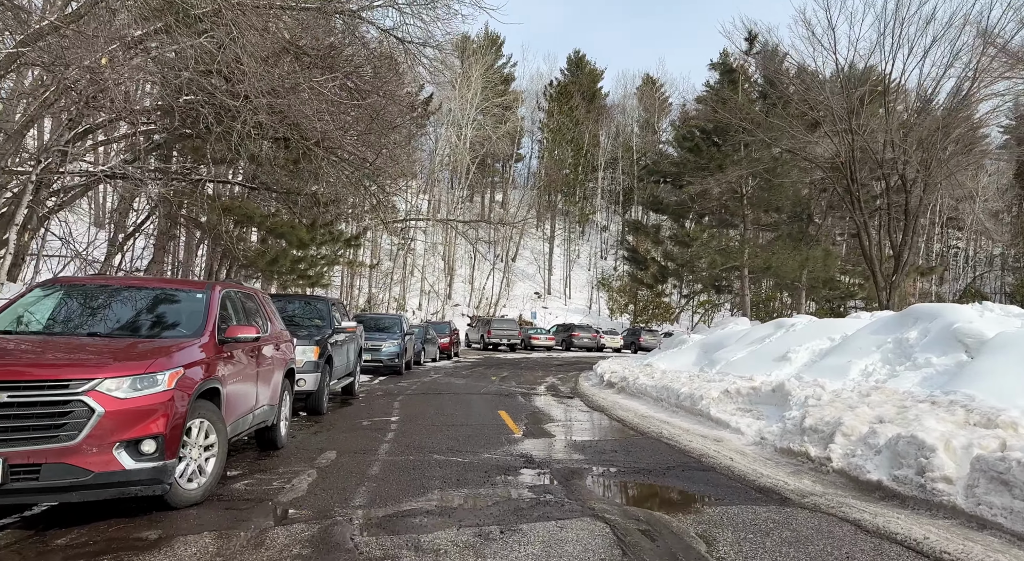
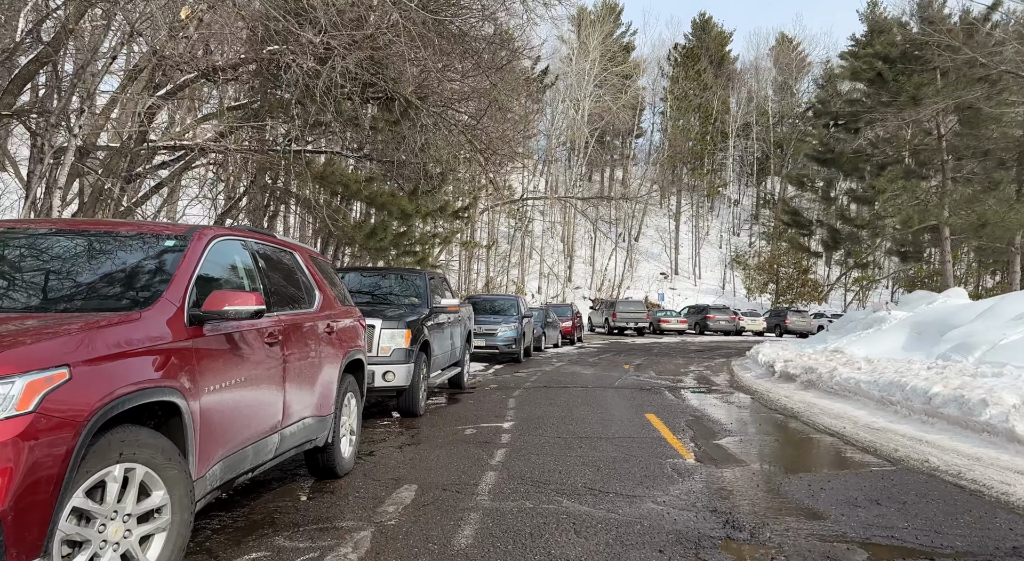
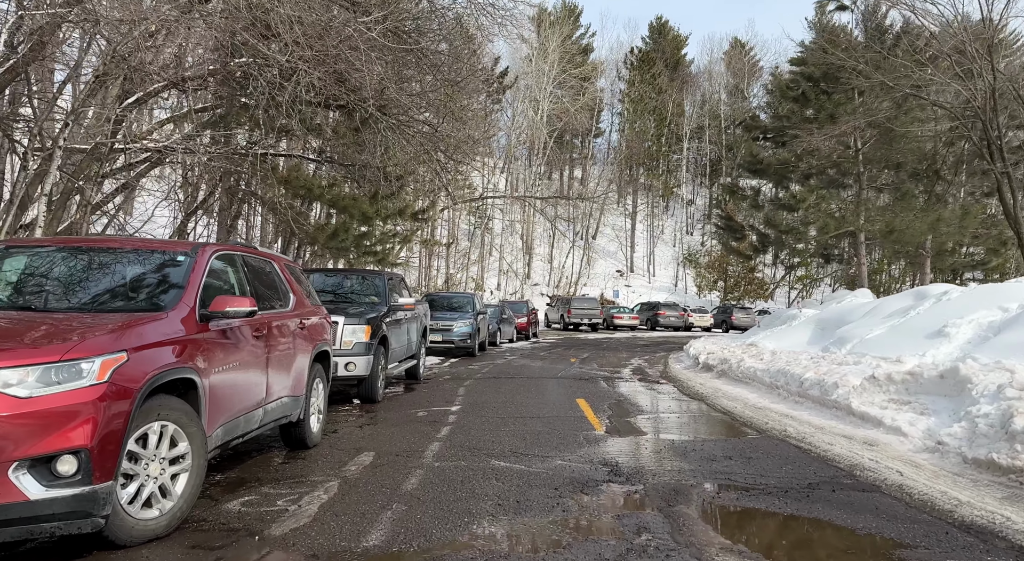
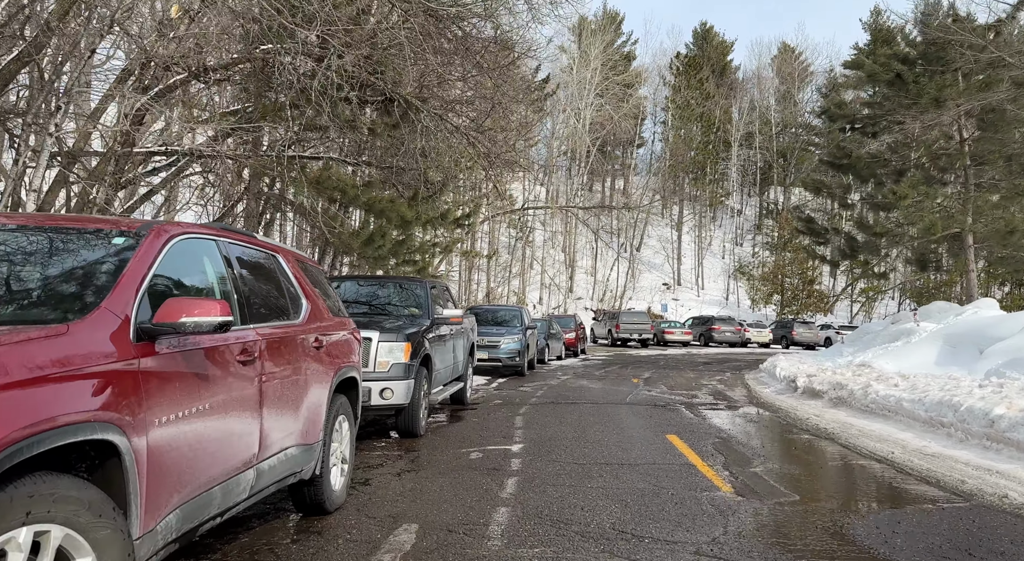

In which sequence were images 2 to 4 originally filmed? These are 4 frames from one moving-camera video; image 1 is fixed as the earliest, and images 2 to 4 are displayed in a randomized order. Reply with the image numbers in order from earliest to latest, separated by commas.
3, 2, 4
